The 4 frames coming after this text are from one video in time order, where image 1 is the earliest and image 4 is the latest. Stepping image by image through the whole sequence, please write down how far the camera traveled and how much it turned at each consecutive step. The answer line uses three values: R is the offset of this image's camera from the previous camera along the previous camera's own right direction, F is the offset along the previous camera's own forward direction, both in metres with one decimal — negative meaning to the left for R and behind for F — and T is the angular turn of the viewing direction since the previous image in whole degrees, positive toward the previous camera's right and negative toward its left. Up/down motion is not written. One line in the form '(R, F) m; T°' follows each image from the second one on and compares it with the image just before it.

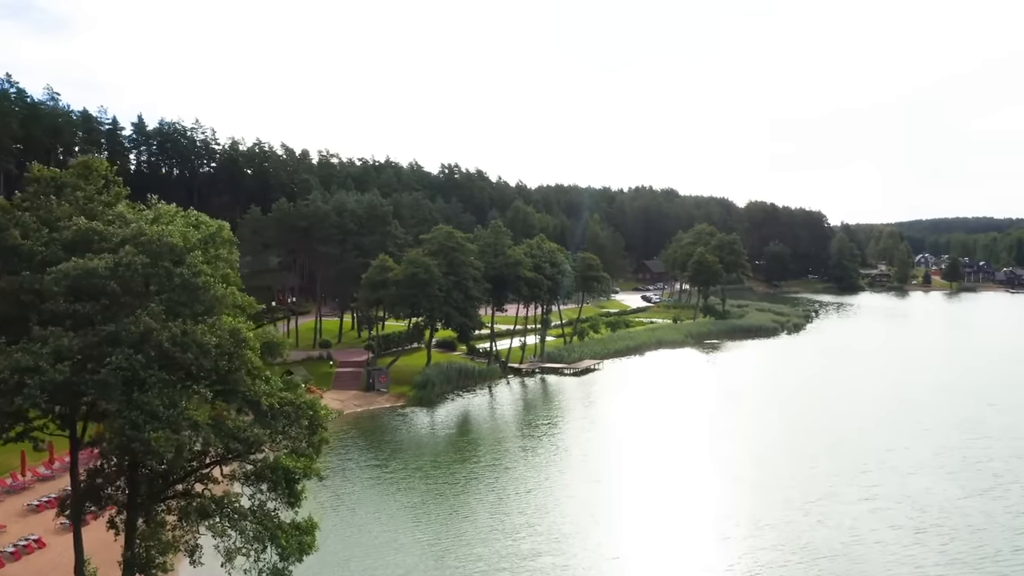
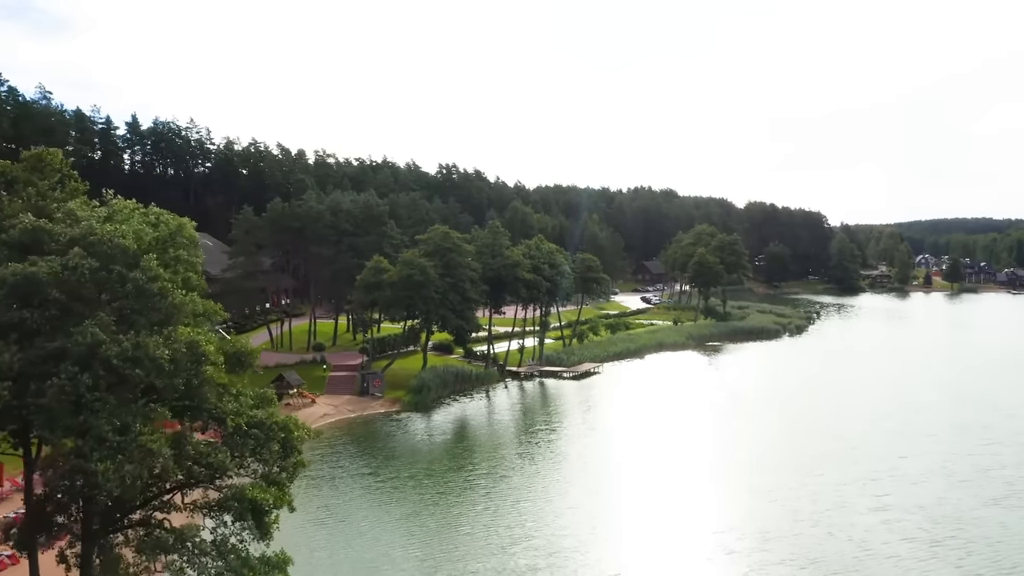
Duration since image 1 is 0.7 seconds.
(0.0, +1.3) m; 0°
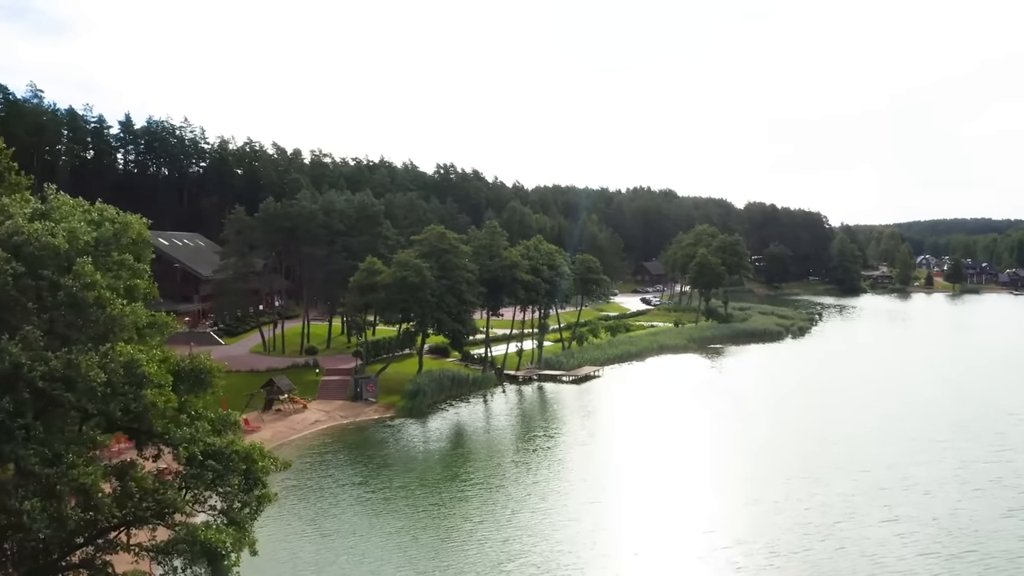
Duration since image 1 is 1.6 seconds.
(0.0, +1.5) m; 0°
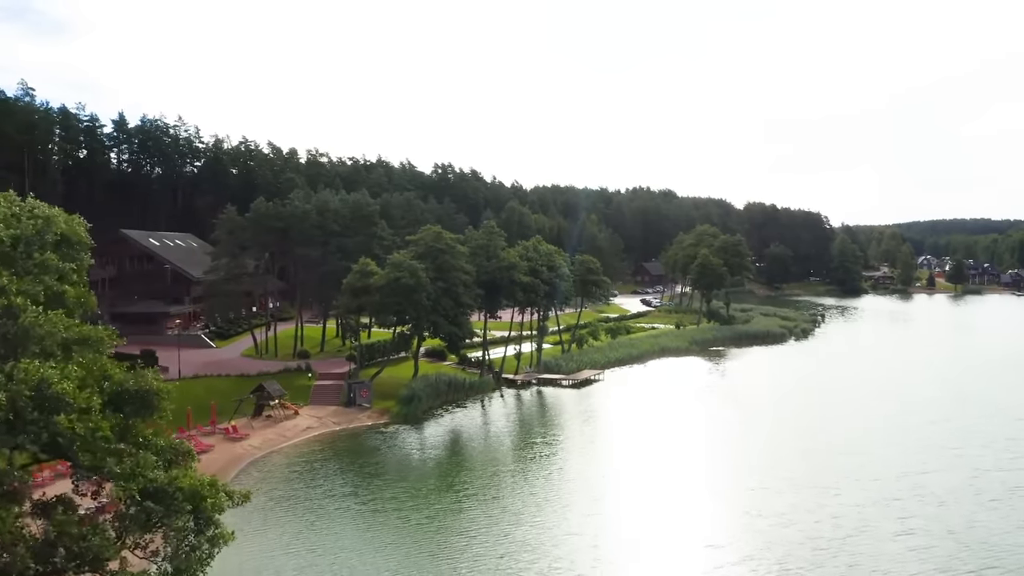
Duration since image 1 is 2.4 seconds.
(+0.1, +1.5) m; 0°
